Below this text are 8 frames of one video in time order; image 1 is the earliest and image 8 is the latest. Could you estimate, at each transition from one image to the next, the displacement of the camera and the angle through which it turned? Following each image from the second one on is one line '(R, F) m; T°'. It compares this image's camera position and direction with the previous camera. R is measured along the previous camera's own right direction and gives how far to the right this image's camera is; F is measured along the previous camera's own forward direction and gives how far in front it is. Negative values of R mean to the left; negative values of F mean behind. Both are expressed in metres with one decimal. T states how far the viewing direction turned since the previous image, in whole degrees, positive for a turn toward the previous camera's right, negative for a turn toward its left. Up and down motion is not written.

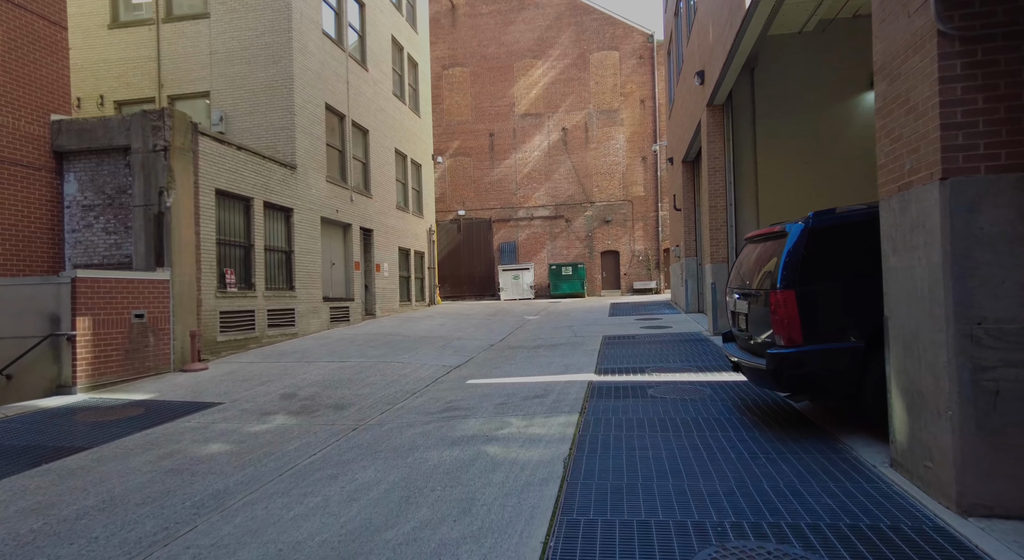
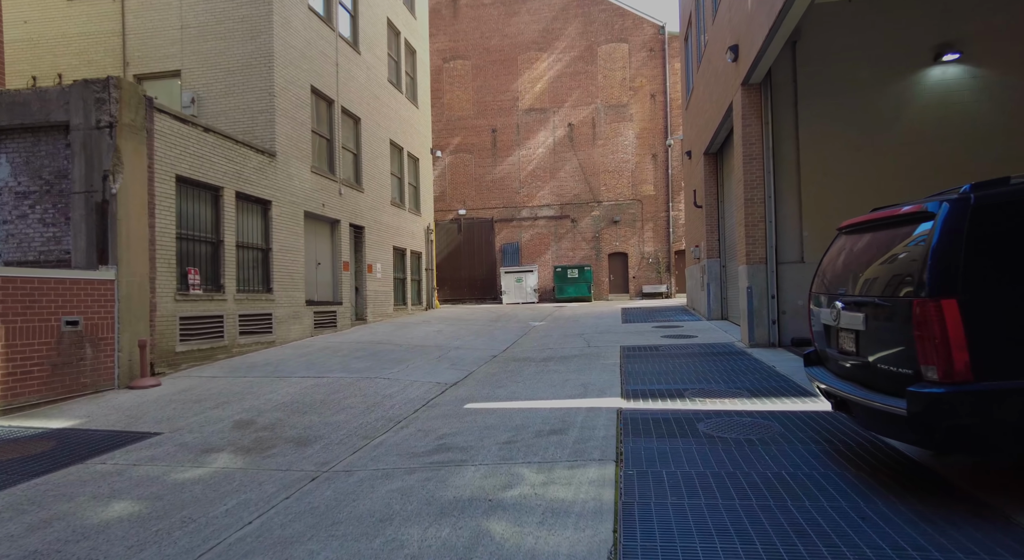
(-0.1, +1.5) m; 0°
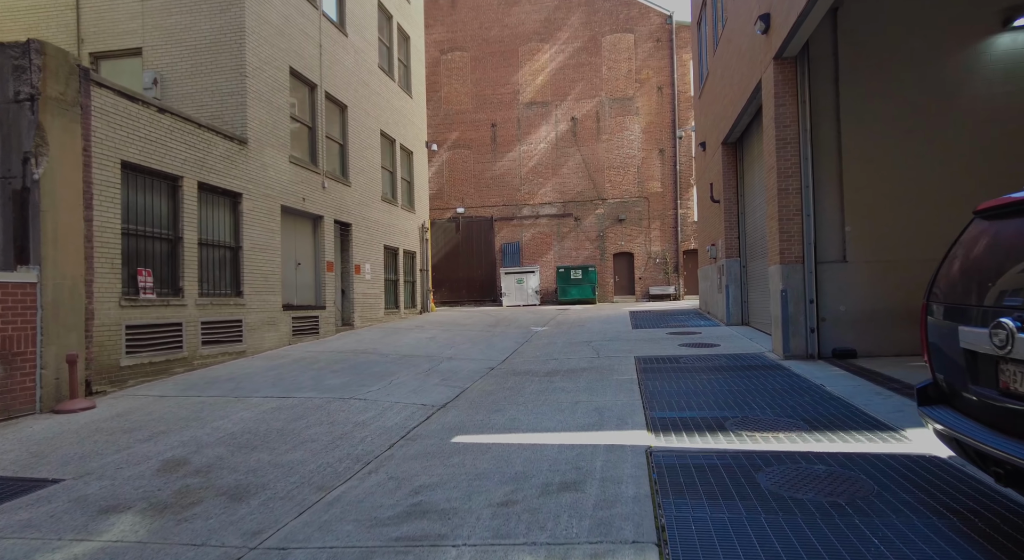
(0.0, +1.3) m; 0°
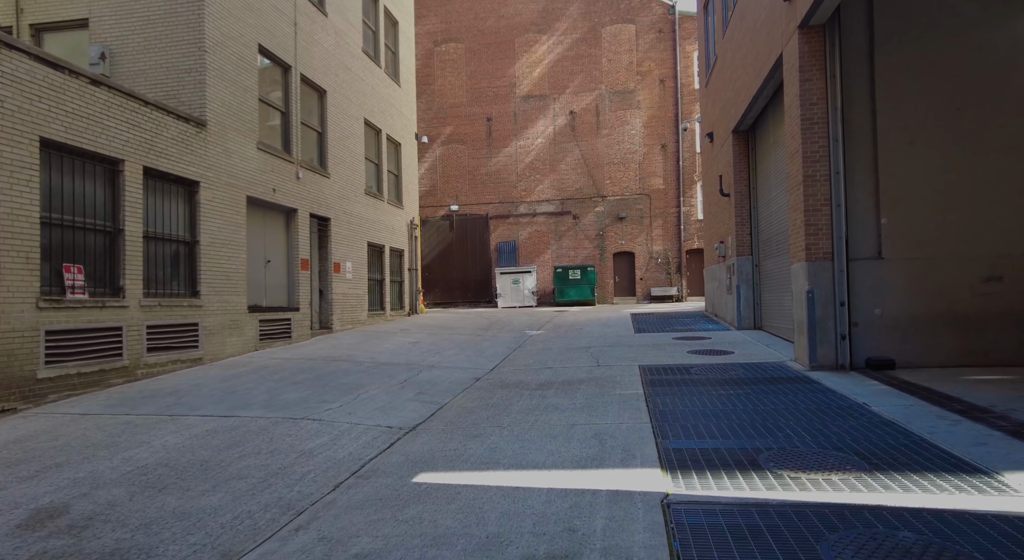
(+0.2, +1.2) m; 0°
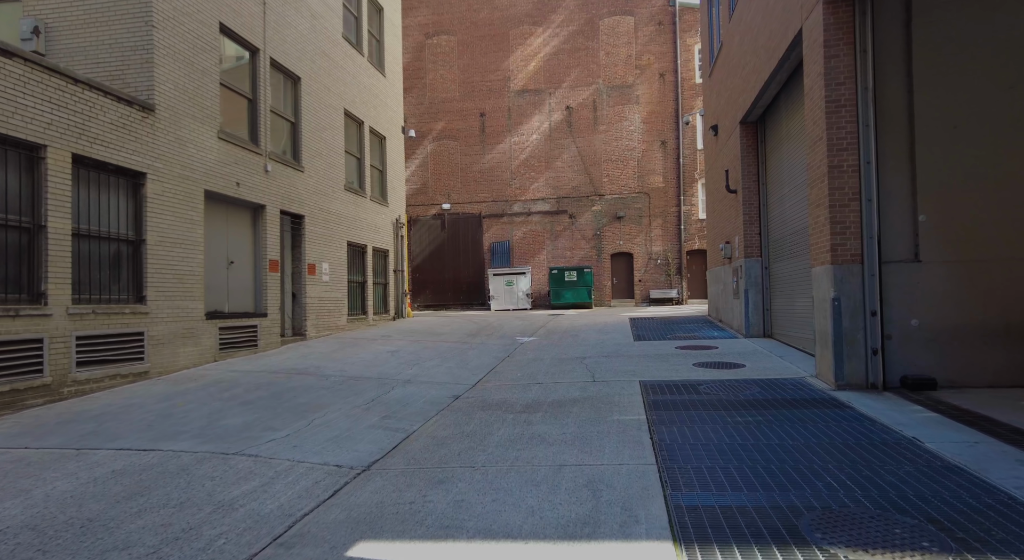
(+0.2, +1.1) m; 0°
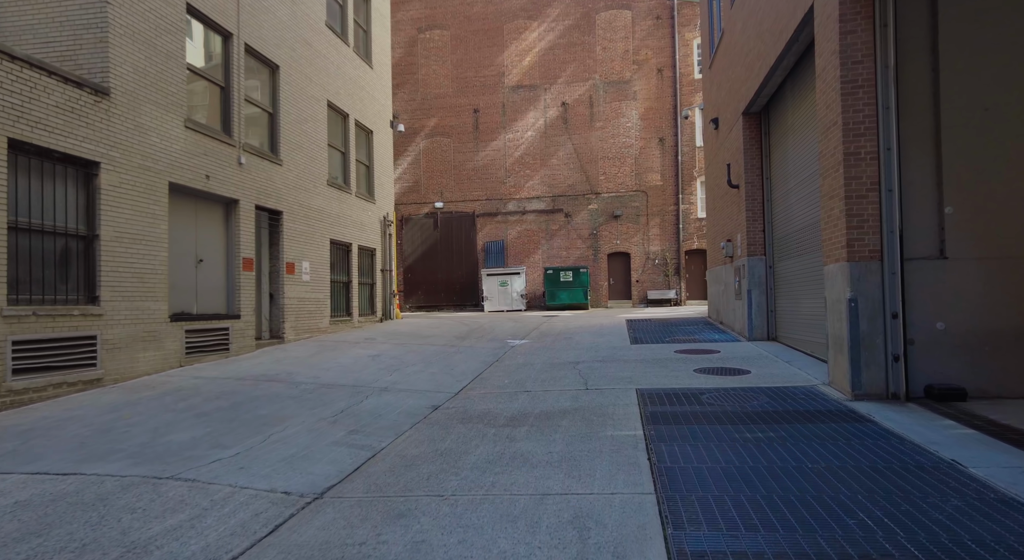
(+0.2, +0.7) m; 0°
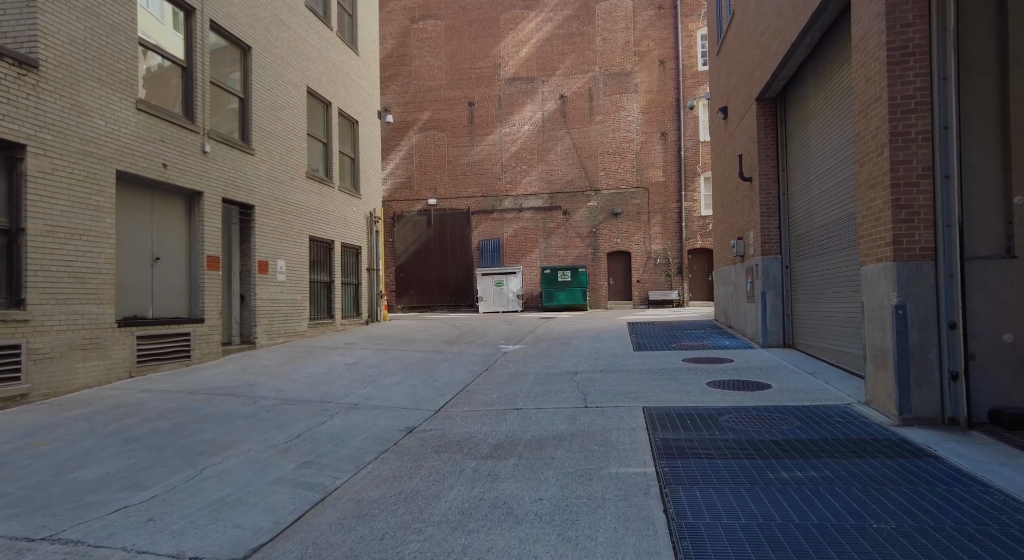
(+0.1, +1.0) m; 0°
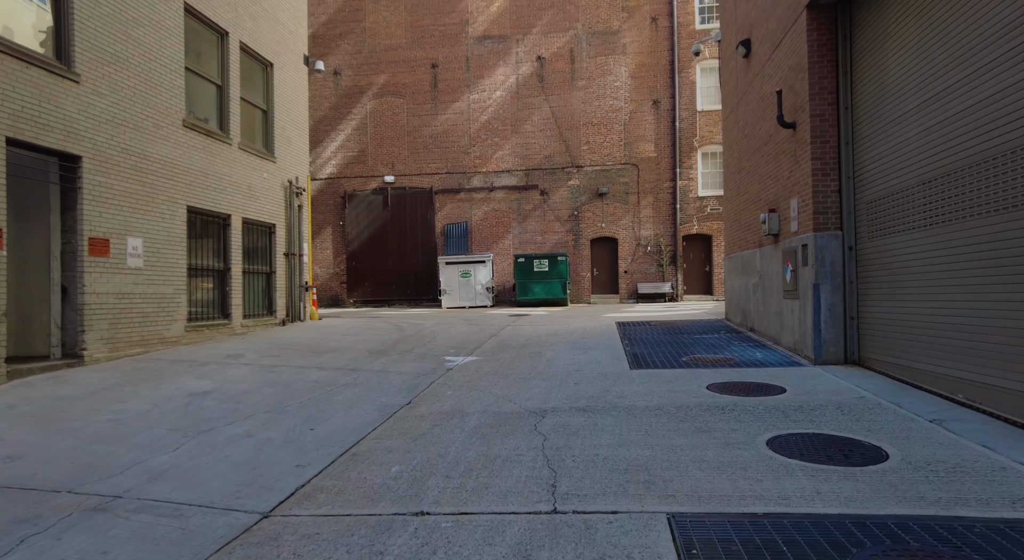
(+0.5, +3.4) m; +2°
